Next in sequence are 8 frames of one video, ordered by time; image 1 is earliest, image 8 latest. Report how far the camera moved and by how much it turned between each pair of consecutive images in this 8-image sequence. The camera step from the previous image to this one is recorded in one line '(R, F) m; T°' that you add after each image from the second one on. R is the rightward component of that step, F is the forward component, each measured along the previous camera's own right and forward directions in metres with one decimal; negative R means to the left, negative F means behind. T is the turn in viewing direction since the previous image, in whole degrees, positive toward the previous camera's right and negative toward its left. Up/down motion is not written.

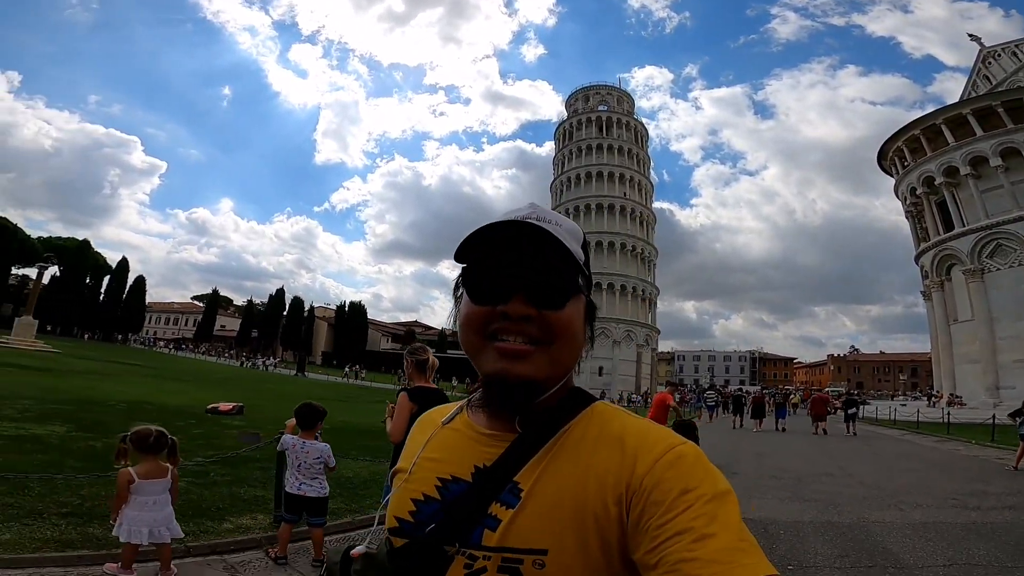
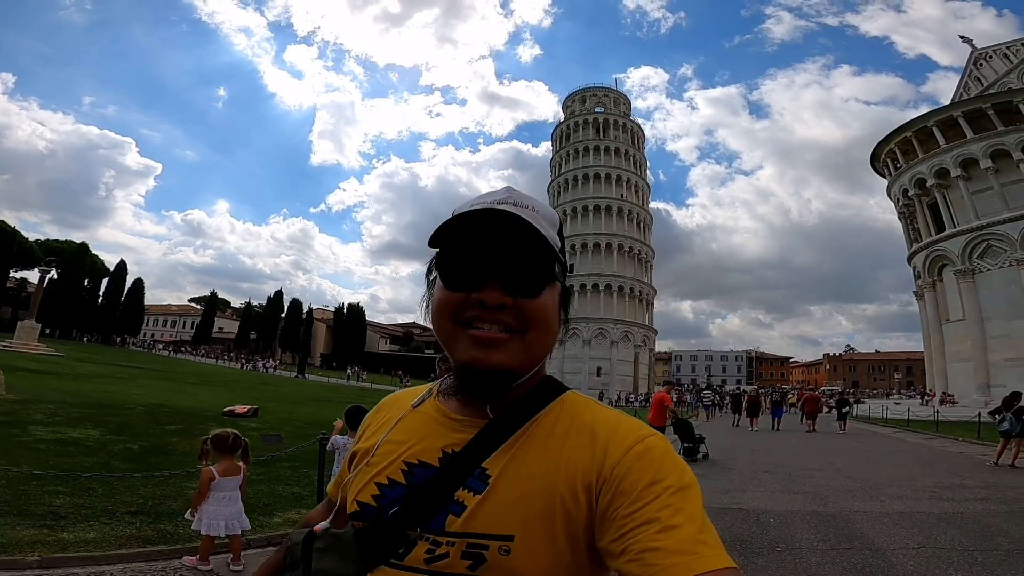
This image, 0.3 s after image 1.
(-0.2, -0.5) m; 0°
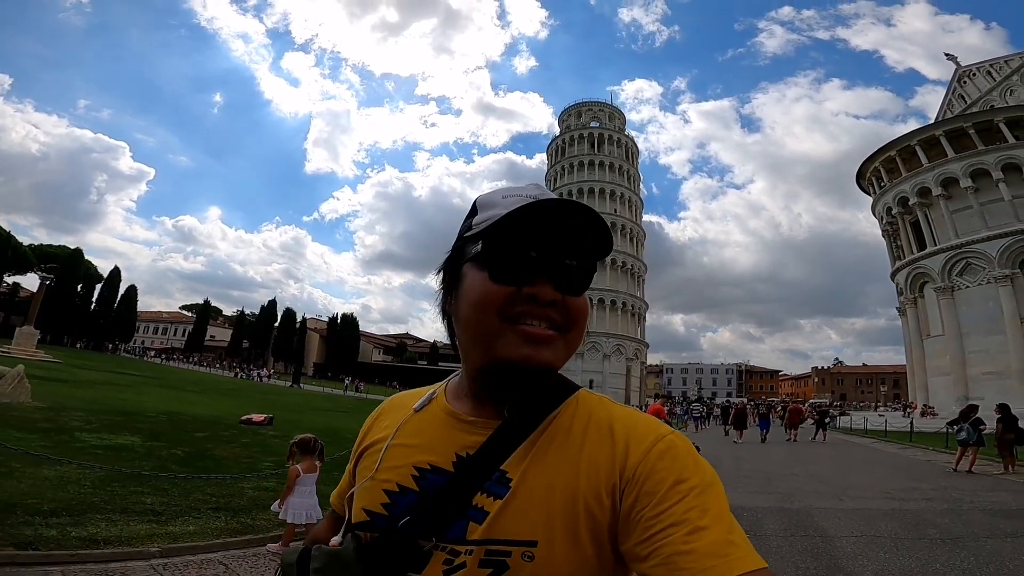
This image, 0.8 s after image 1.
(-0.2, -0.9) m; +1°
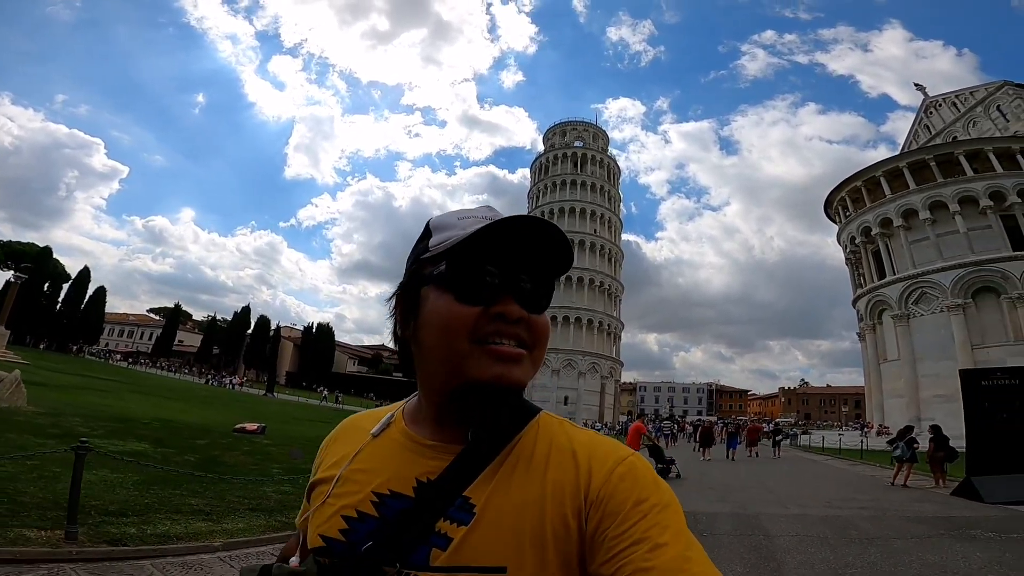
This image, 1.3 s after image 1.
(-0.3, -0.9) m; +3°
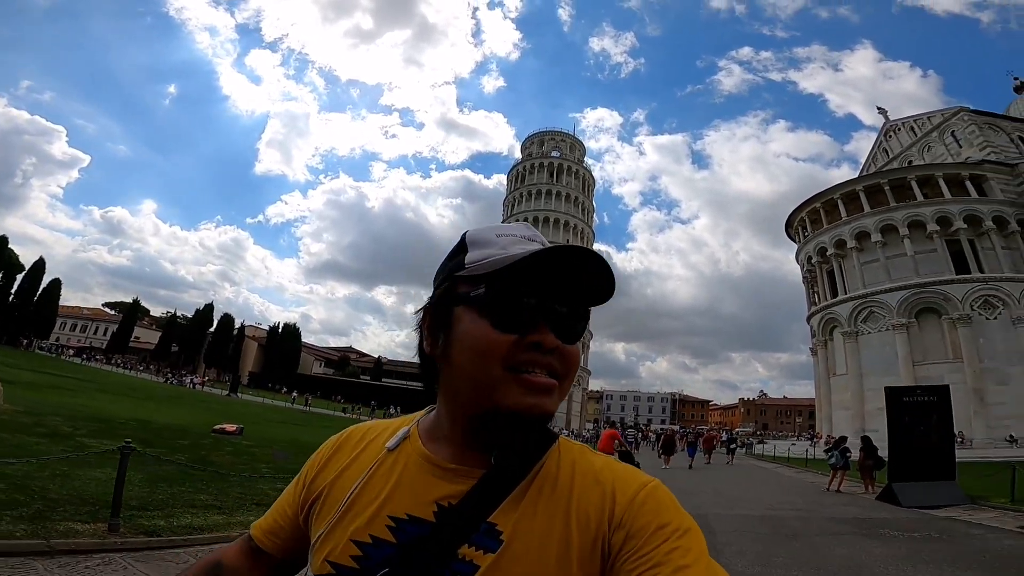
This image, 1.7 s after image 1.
(-0.2, -0.8) m; +3°
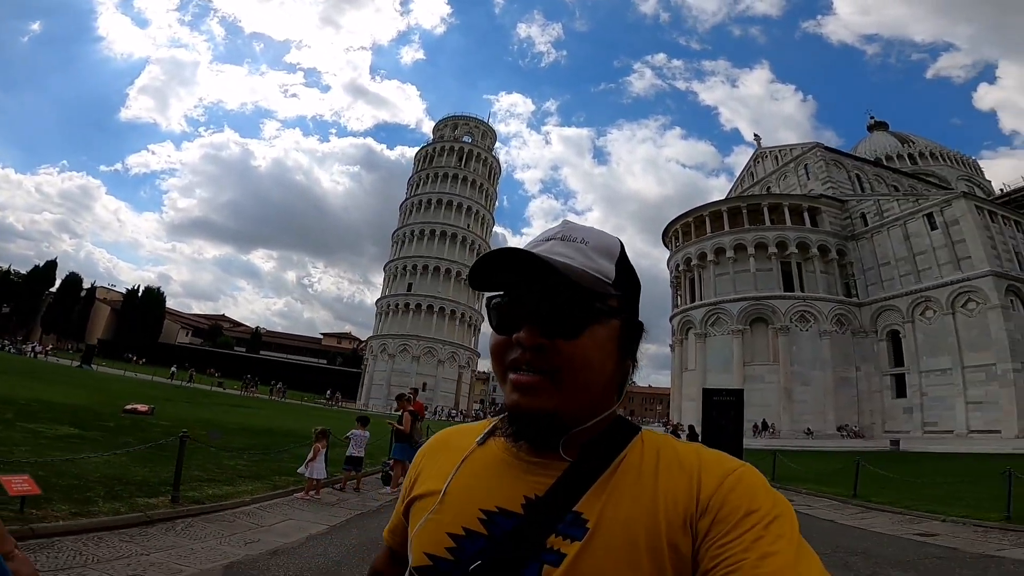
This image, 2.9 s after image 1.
(-0.8, -2.4) m; +13°
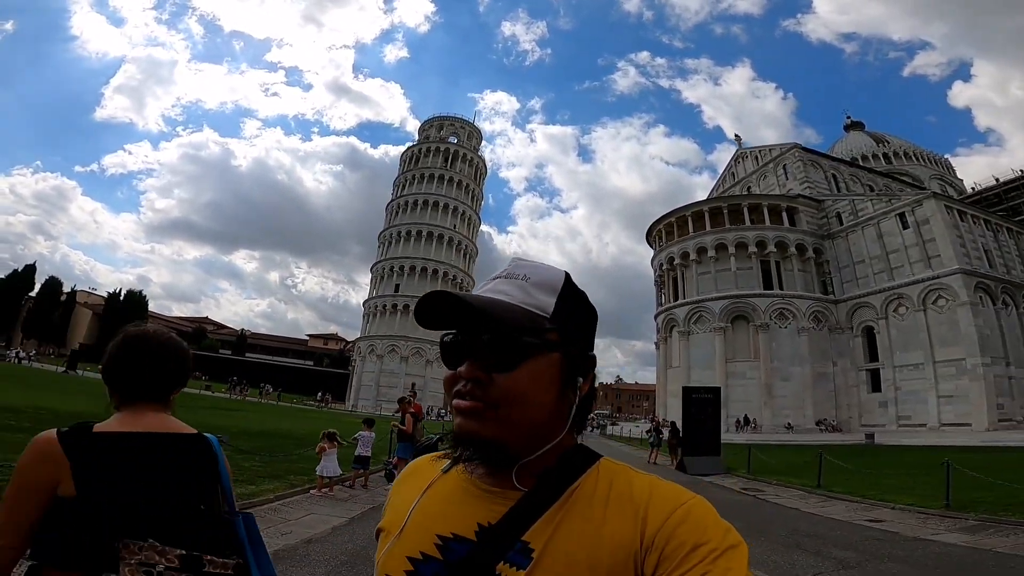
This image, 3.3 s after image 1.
(-0.1, -0.8) m; +2°
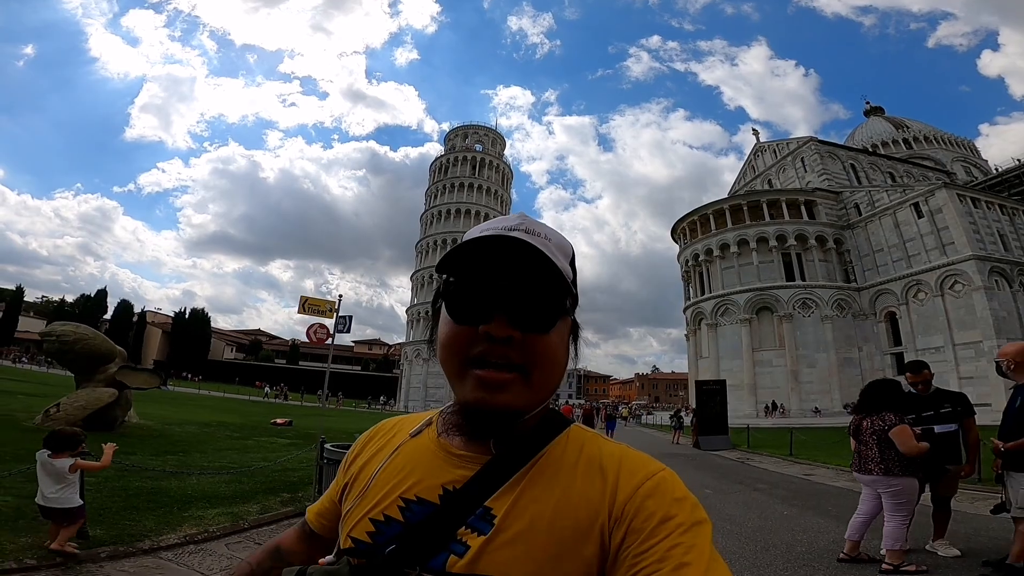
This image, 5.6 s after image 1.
(-0.5, -4.7) m; -3°
